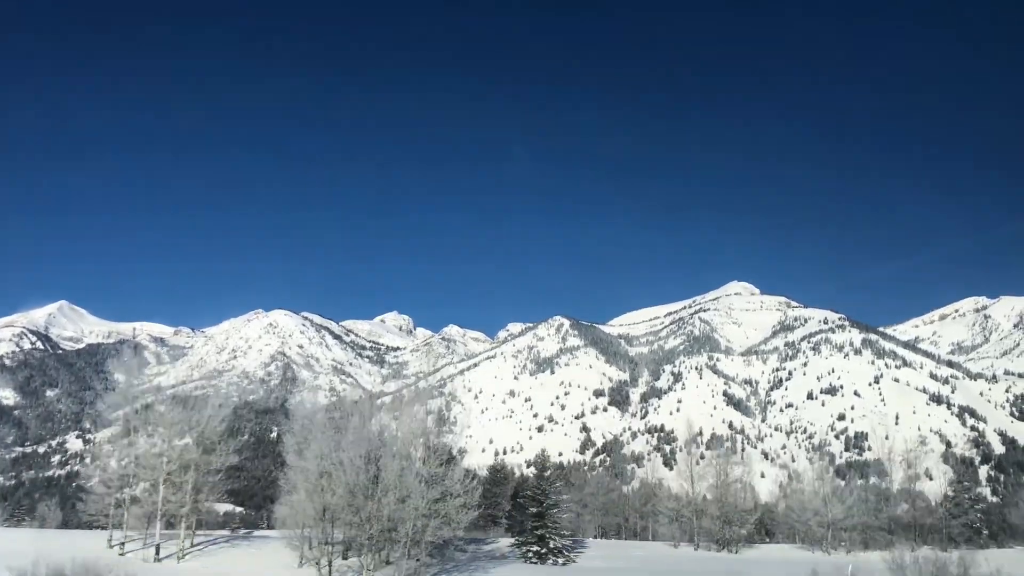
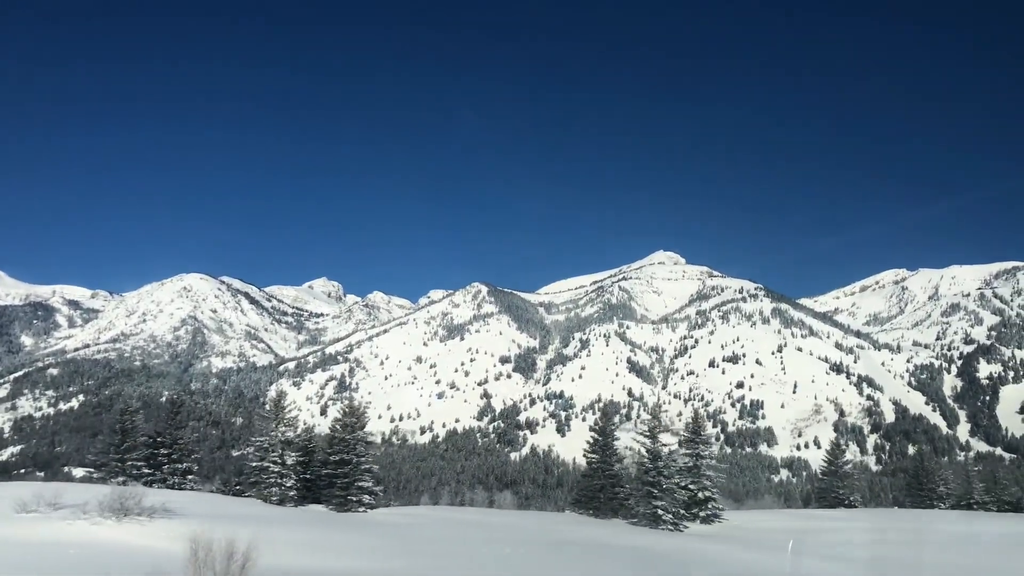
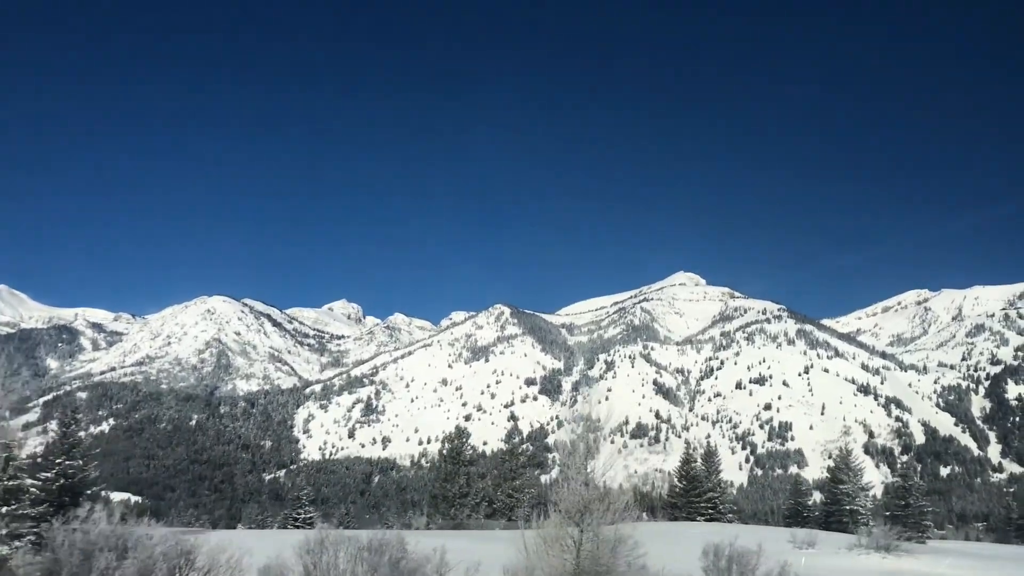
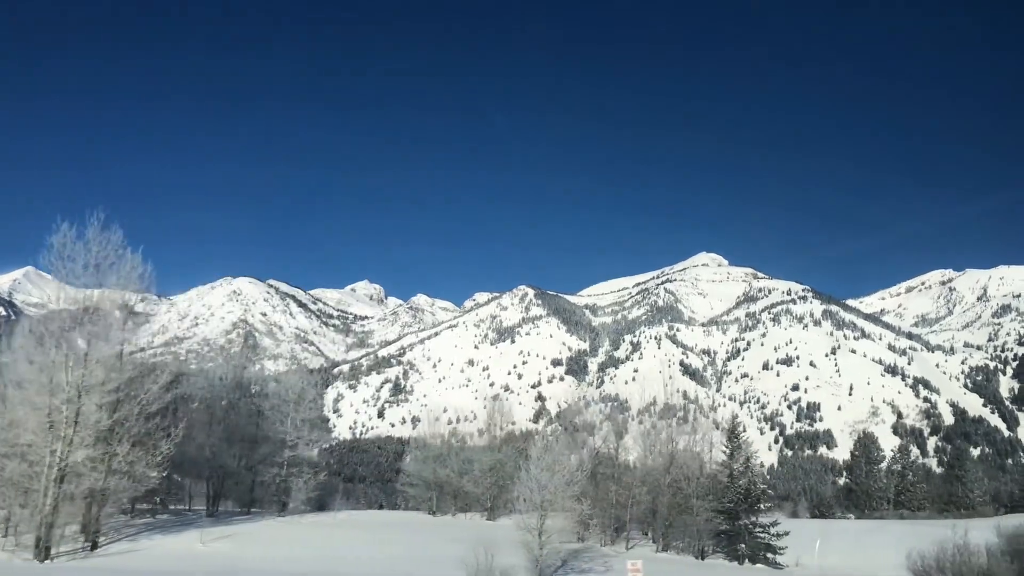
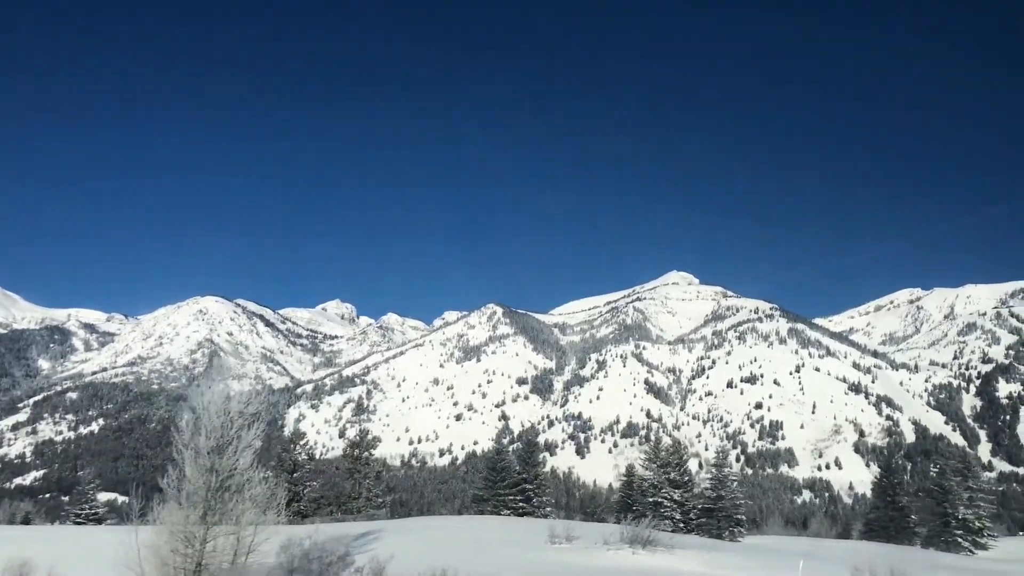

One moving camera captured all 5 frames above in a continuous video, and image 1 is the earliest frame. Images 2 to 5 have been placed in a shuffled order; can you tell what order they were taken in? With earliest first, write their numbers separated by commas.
4, 3, 5, 2
